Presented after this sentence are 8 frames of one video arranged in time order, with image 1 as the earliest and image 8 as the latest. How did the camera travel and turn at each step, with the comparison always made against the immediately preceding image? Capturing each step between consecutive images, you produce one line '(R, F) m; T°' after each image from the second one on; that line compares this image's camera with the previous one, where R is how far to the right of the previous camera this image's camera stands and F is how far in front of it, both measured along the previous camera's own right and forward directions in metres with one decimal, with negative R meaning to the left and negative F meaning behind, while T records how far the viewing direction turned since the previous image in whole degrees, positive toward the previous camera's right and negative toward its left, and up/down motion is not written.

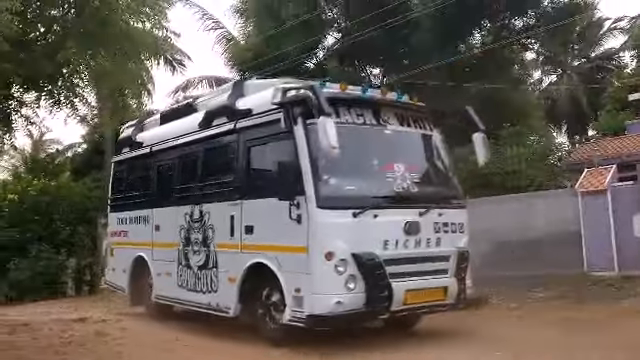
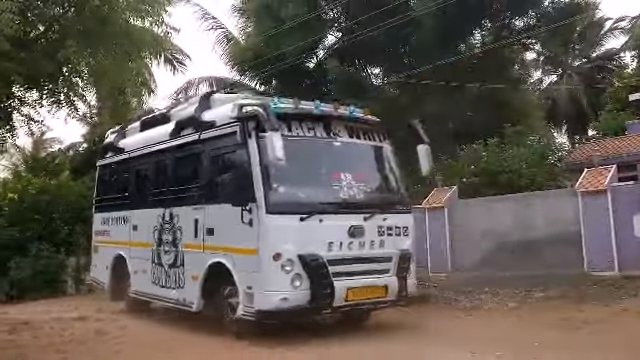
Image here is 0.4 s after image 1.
(0.0, 0.0) m; 0°
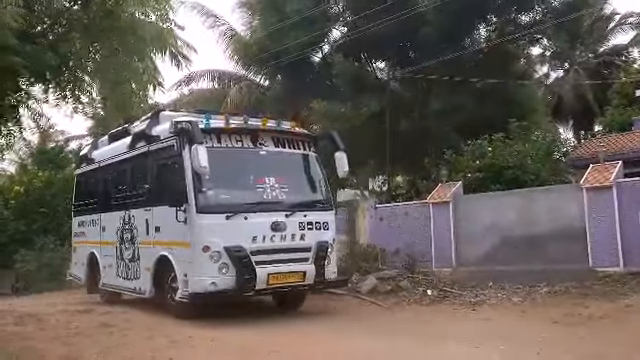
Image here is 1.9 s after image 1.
(0.0, 0.0) m; 0°
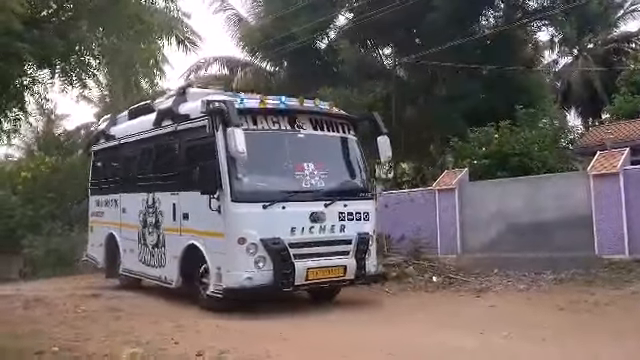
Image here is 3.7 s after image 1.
(0.0, 0.0) m; 0°
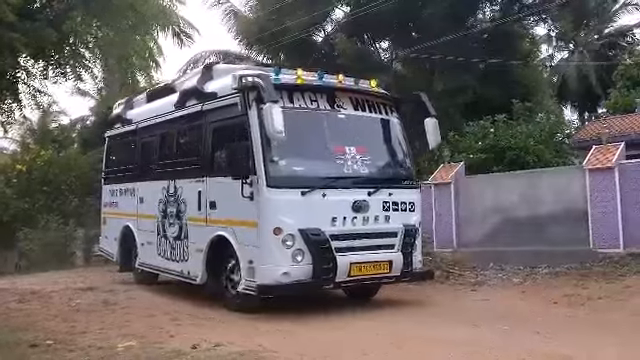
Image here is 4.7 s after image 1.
(0.0, 0.0) m; 0°
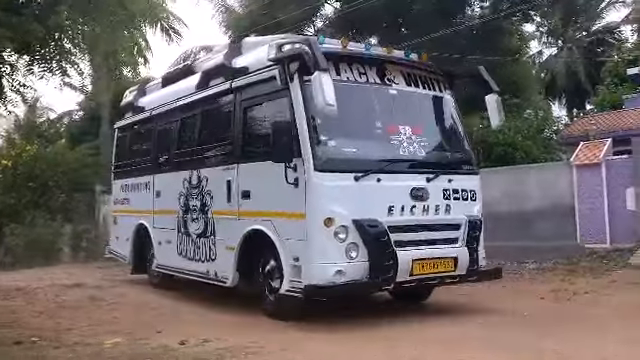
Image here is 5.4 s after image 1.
(0.0, 0.0) m; +1°
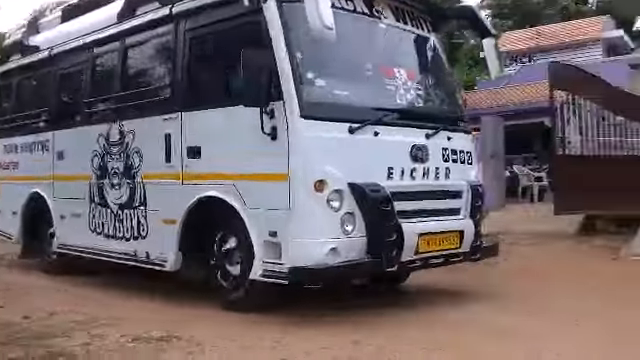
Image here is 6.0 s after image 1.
(-0.1, +1.1) m; +7°
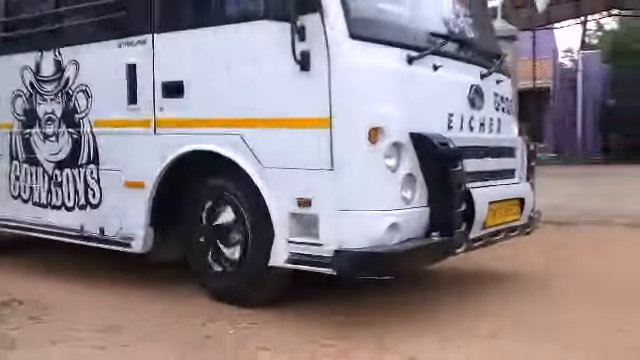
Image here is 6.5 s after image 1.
(-2.1, +3.7) m; +9°
